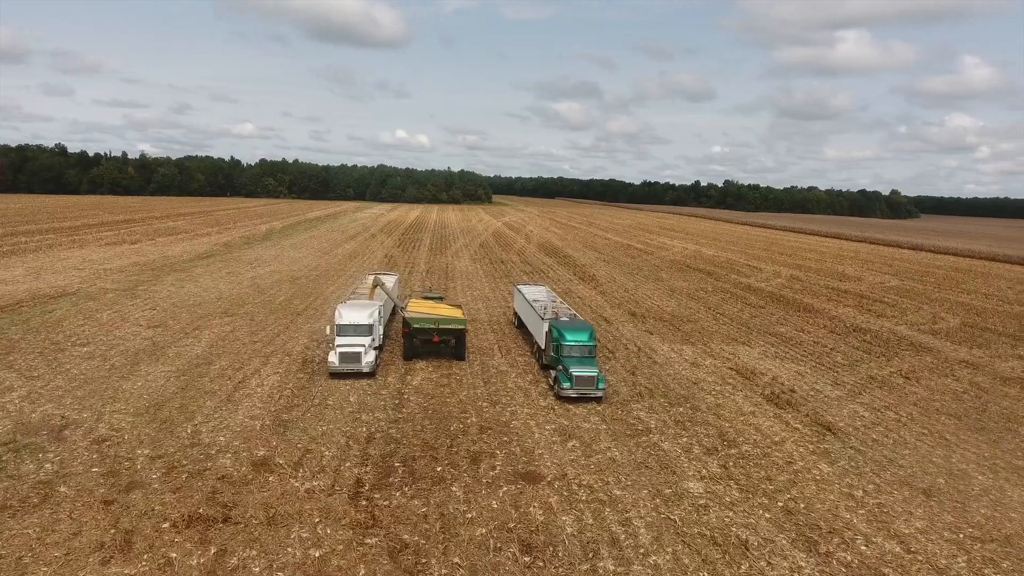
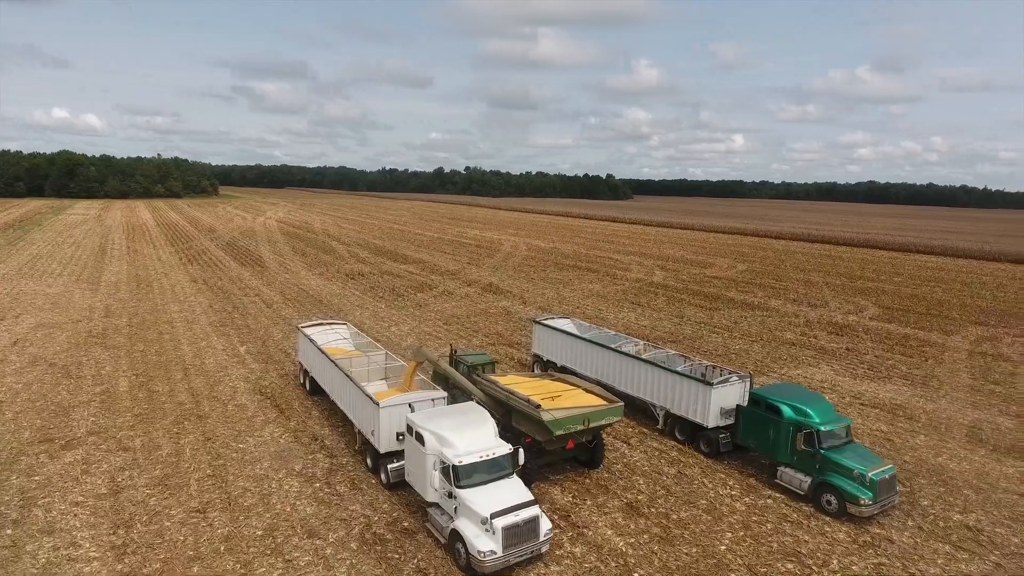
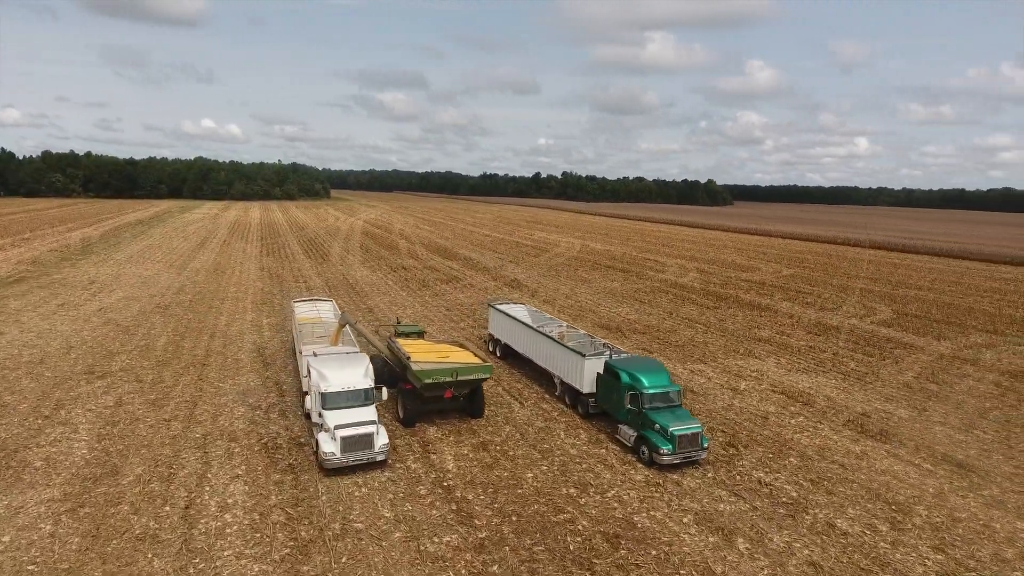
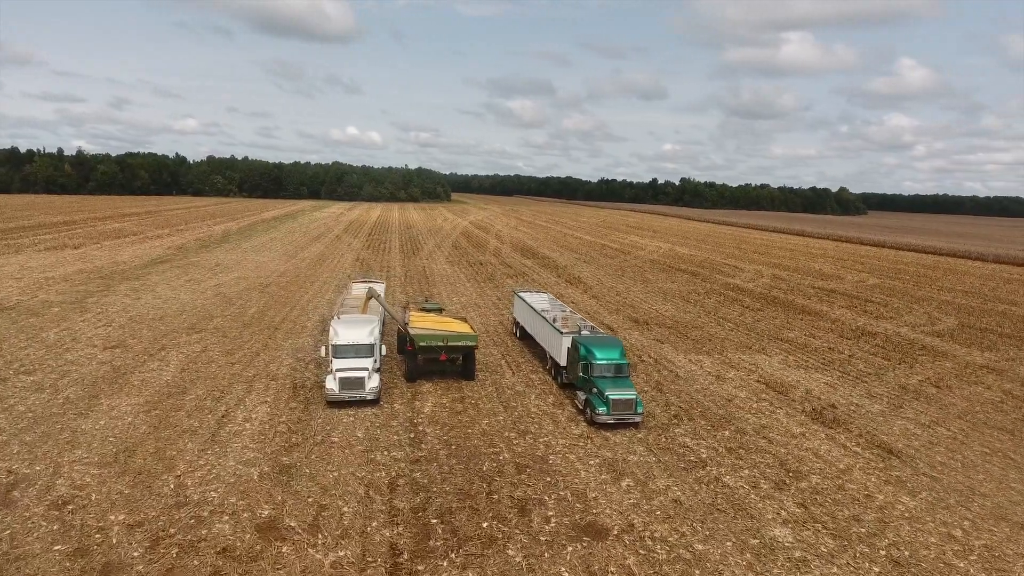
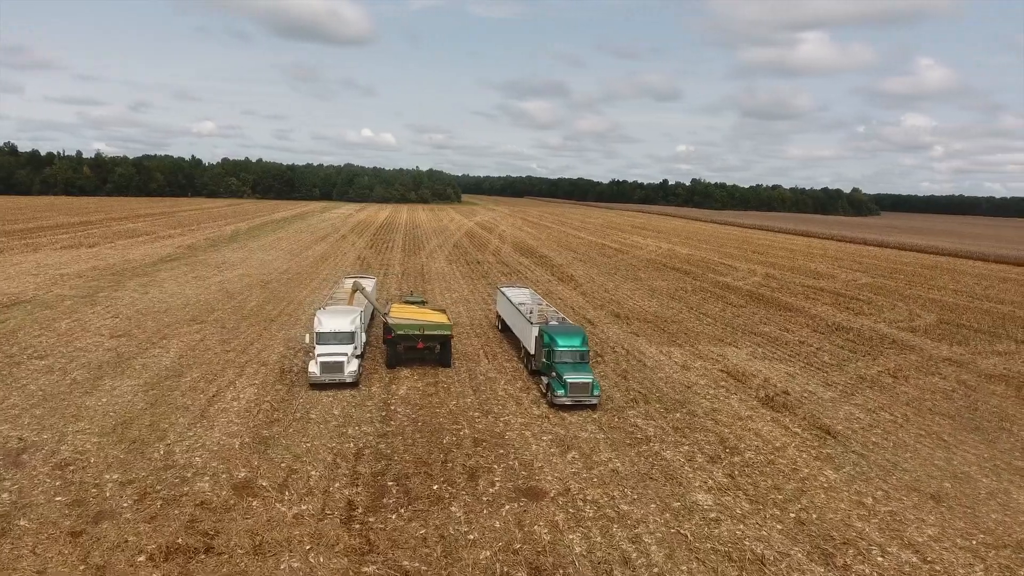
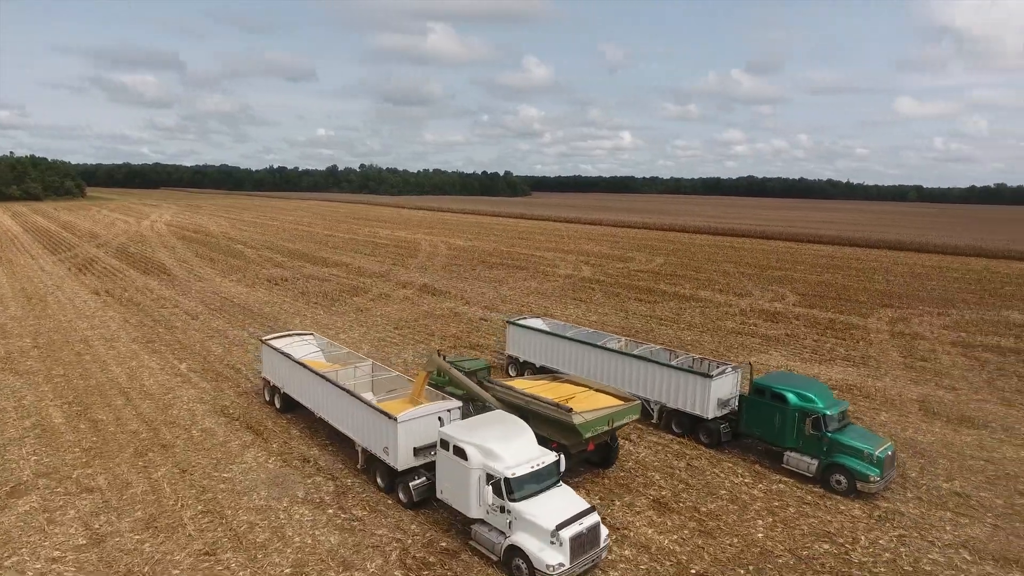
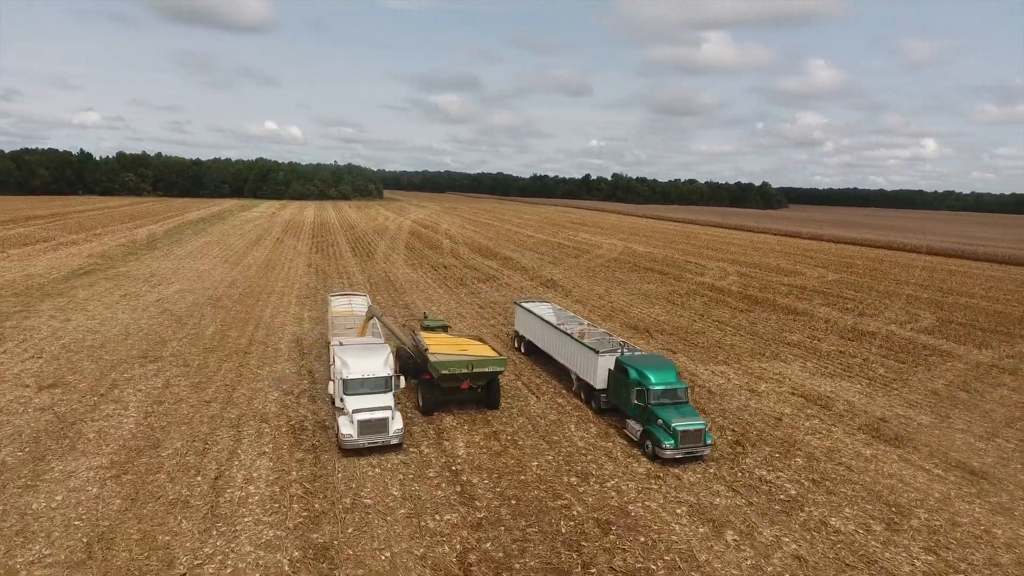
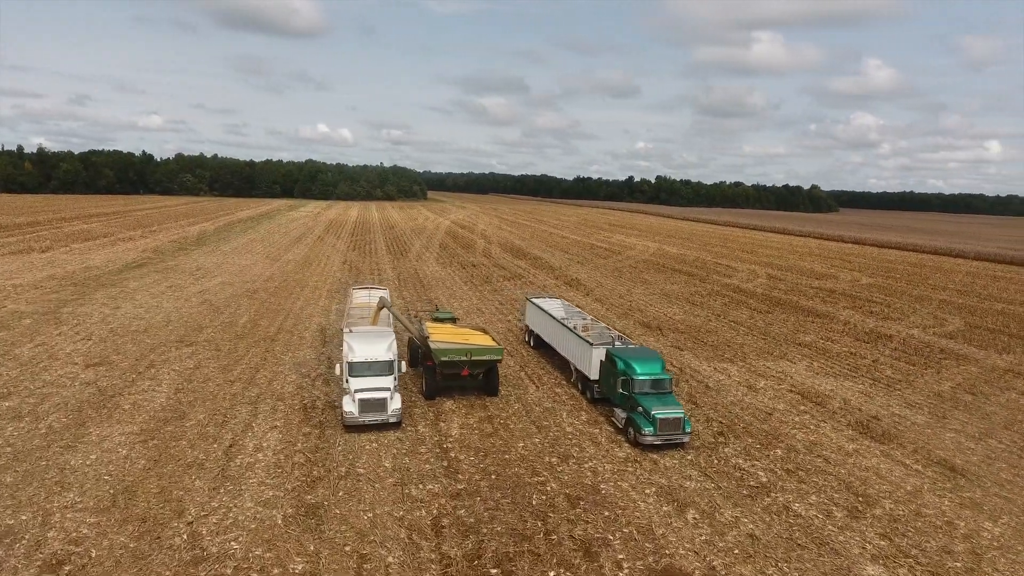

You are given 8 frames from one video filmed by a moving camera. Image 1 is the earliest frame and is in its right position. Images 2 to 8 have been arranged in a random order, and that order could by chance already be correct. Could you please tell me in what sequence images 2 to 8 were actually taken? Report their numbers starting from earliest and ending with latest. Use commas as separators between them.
5, 4, 8, 7, 3, 2, 6
